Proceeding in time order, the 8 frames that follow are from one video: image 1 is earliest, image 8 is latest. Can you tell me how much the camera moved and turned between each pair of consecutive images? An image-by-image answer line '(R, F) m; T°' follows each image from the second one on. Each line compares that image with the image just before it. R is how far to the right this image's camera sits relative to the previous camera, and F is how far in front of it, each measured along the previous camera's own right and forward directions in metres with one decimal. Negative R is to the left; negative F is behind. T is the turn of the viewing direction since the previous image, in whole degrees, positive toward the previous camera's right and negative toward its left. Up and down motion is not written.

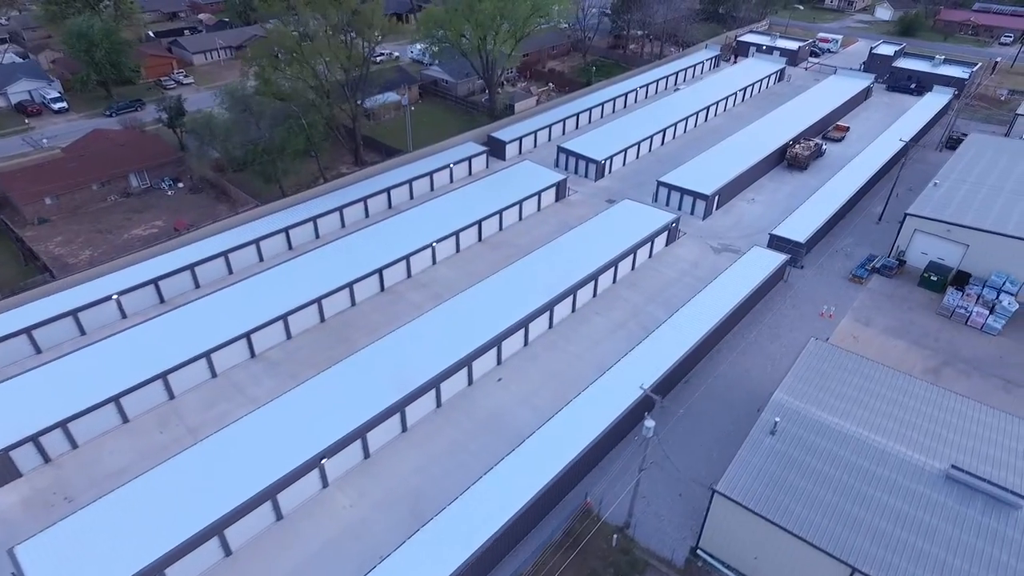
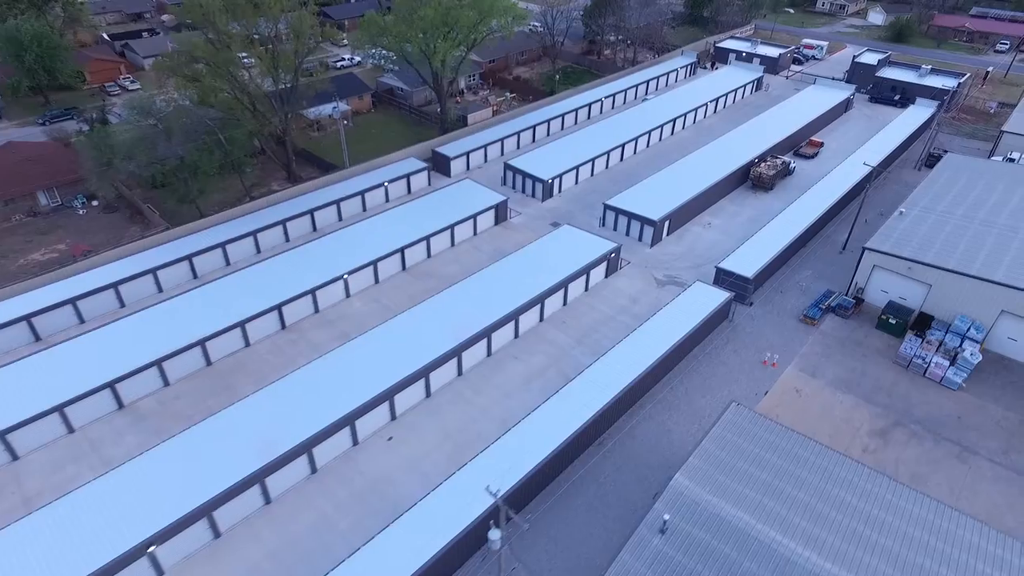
(+4.7, +3.0) m; -1°
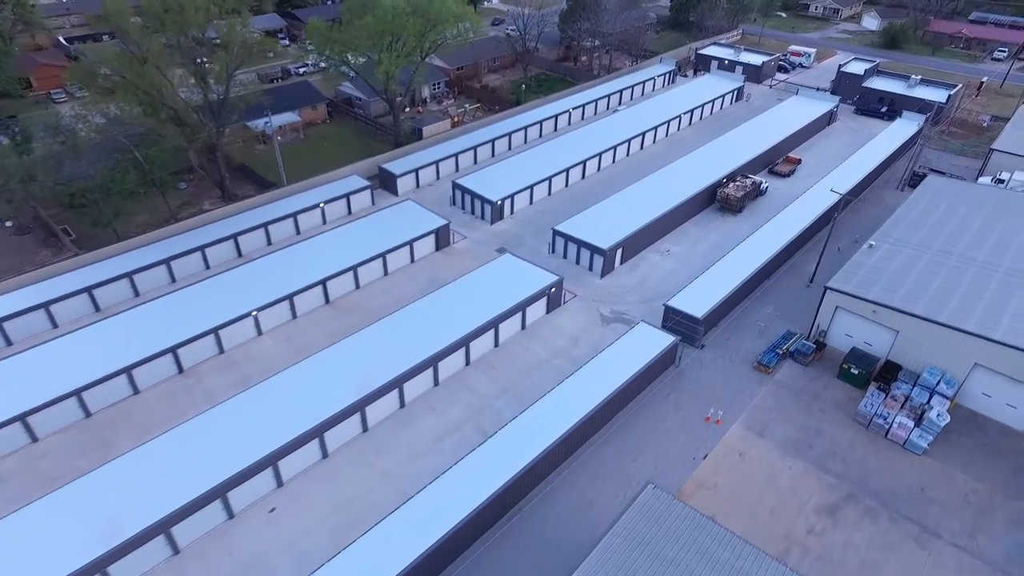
(+3.9, +2.9) m; 0°
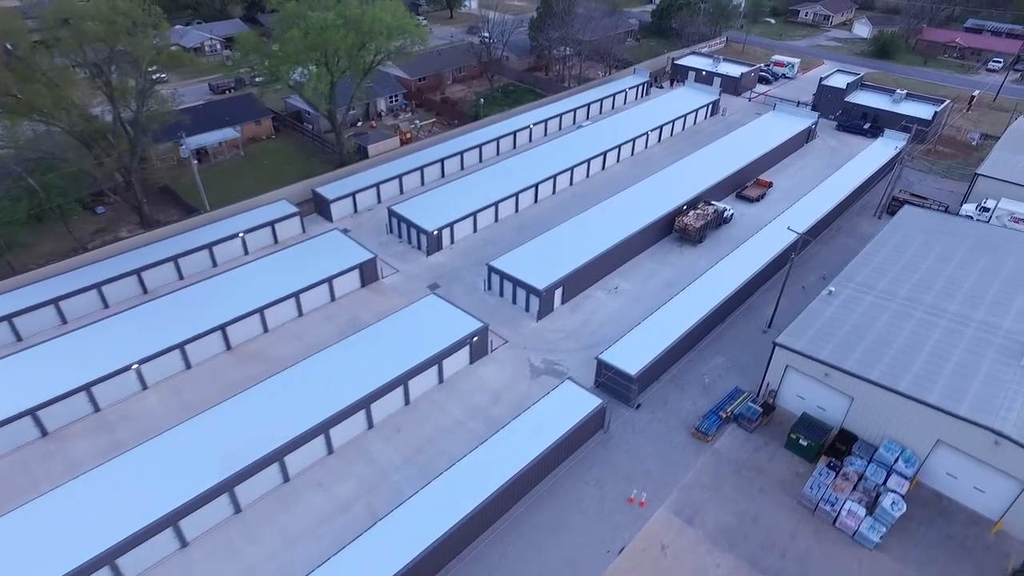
(+4.1, +3.1) m; 0°
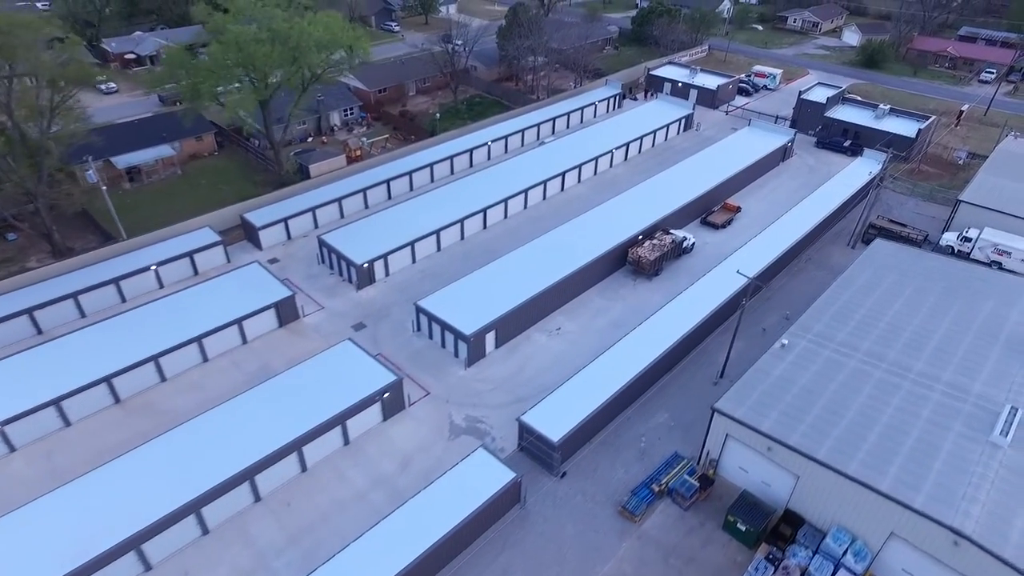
(+3.7, +2.9) m; 0°
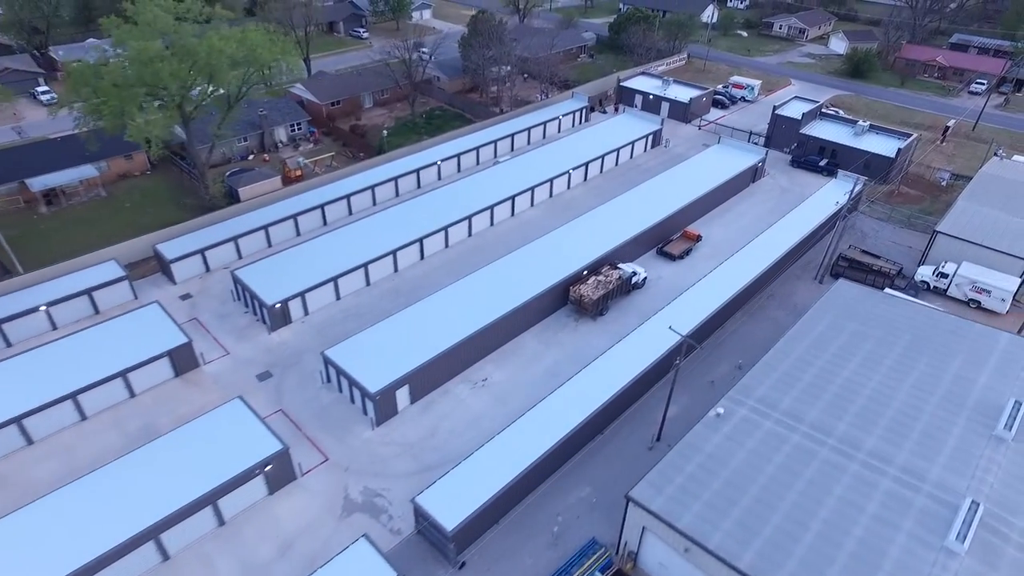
(+3.8, +3.0) m; 0°
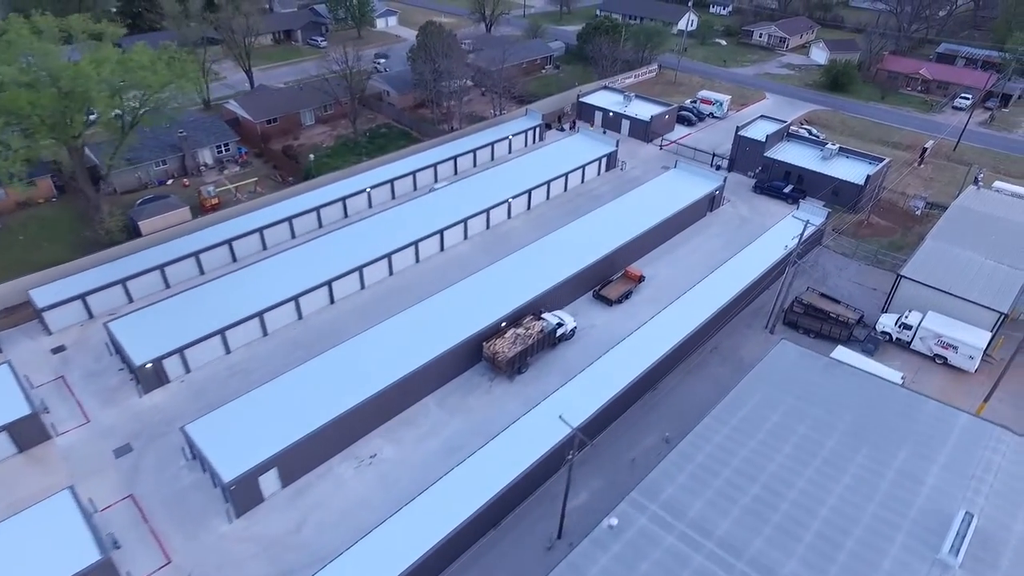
(+4.5, +3.4) m; 0°
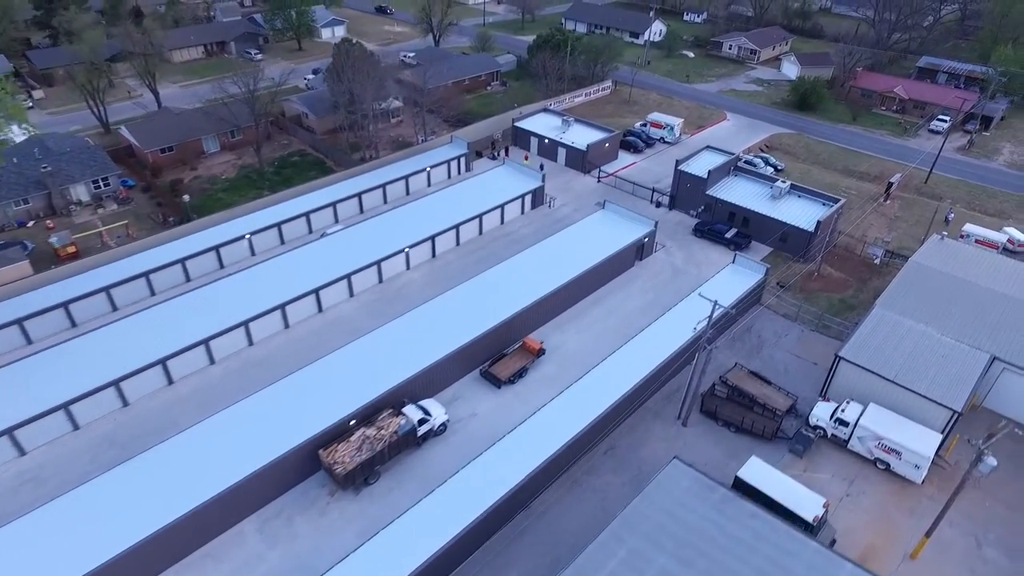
(+6.1, +5.0) m; 0°
